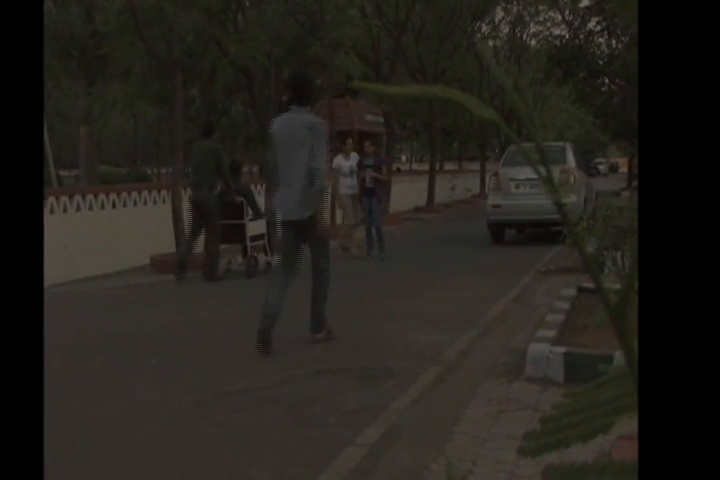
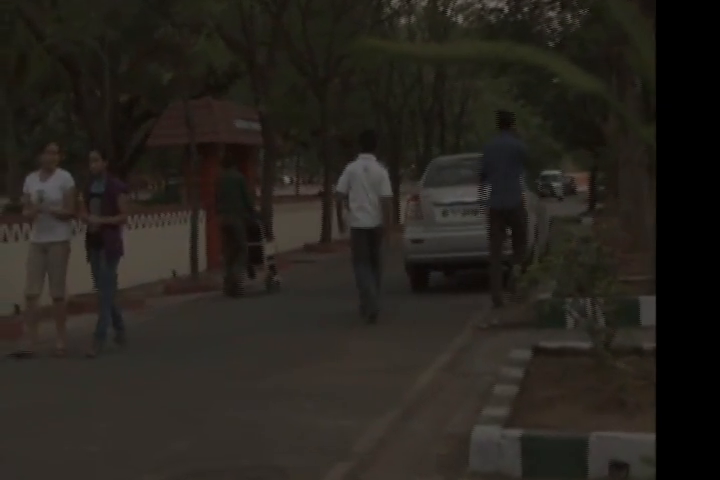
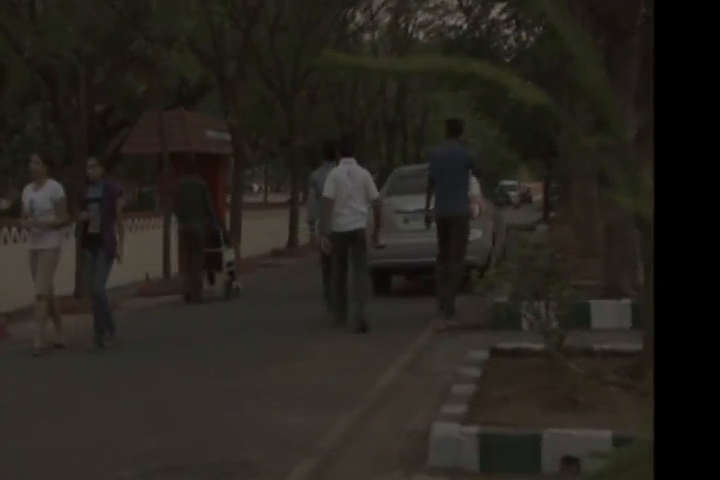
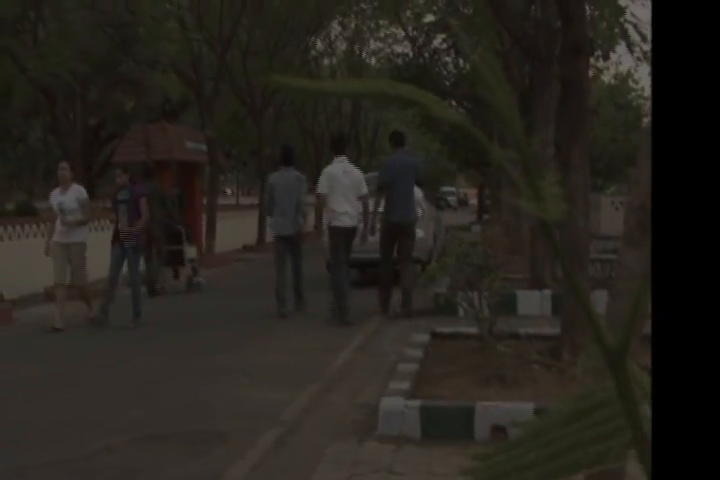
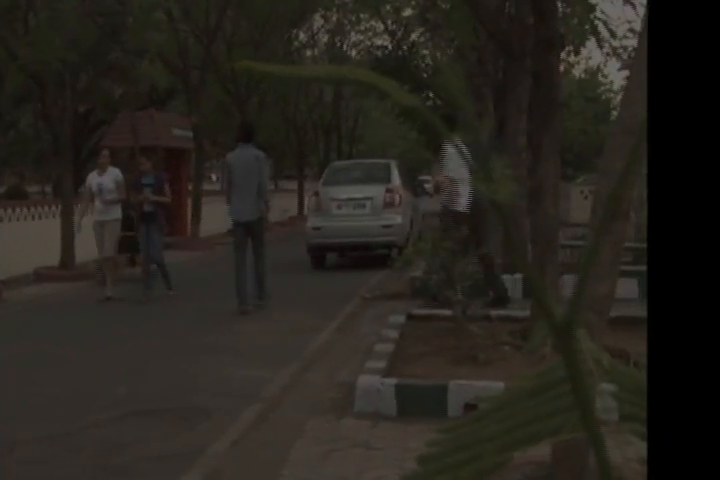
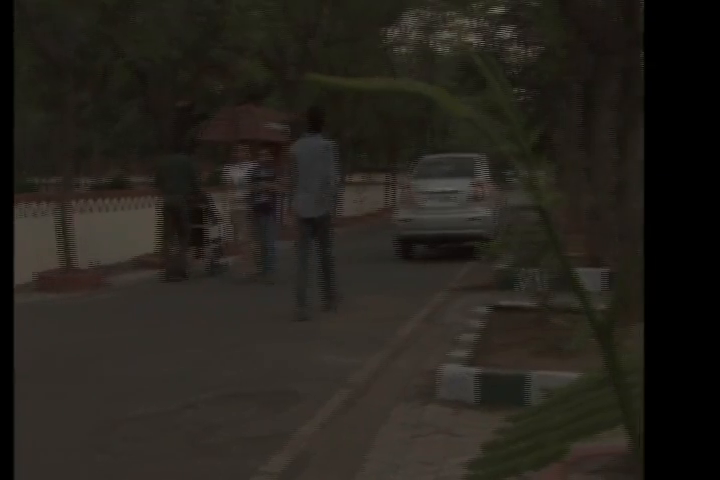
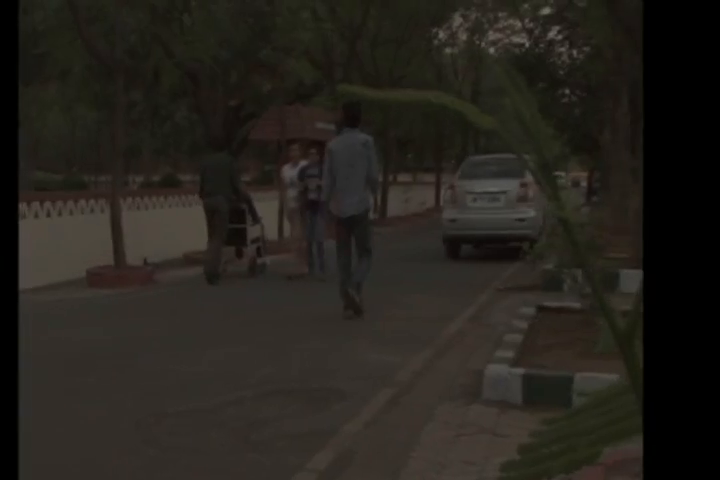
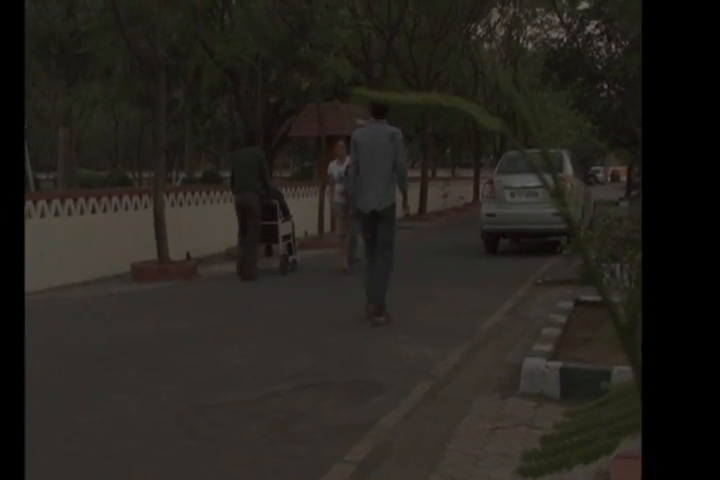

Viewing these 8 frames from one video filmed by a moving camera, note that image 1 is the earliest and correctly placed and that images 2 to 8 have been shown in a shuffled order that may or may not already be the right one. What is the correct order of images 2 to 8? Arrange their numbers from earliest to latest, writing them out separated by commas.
8, 7, 6, 5, 4, 3, 2
